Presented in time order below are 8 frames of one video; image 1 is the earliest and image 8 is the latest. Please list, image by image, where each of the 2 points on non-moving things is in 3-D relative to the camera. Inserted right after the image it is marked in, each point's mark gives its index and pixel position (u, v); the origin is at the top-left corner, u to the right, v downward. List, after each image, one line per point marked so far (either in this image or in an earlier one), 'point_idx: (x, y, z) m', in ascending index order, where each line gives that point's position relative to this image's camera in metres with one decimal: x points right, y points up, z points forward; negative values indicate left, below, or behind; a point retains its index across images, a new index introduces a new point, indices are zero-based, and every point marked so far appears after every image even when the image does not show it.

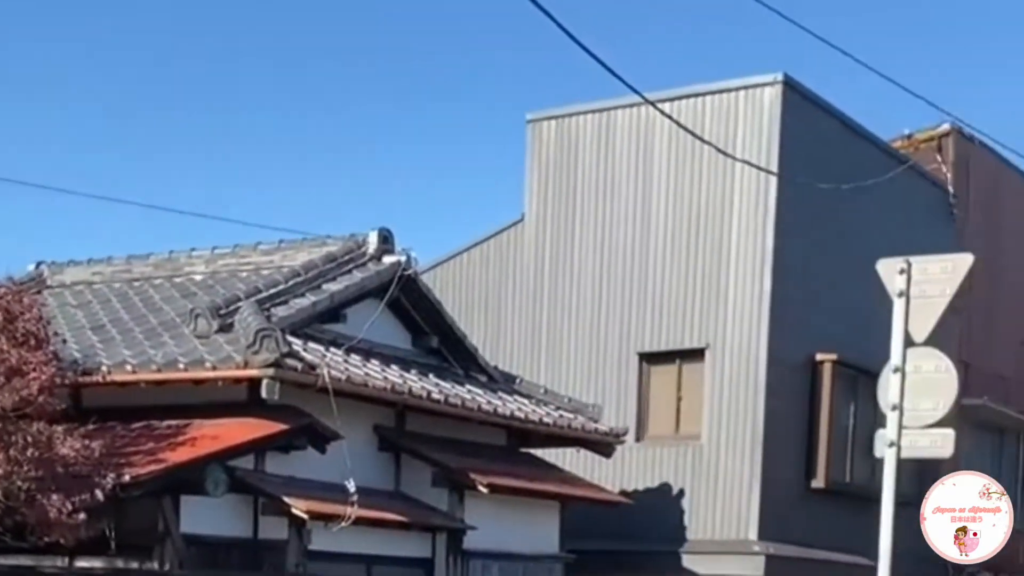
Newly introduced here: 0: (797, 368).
0: (+1.7, -0.5, +10.5) m
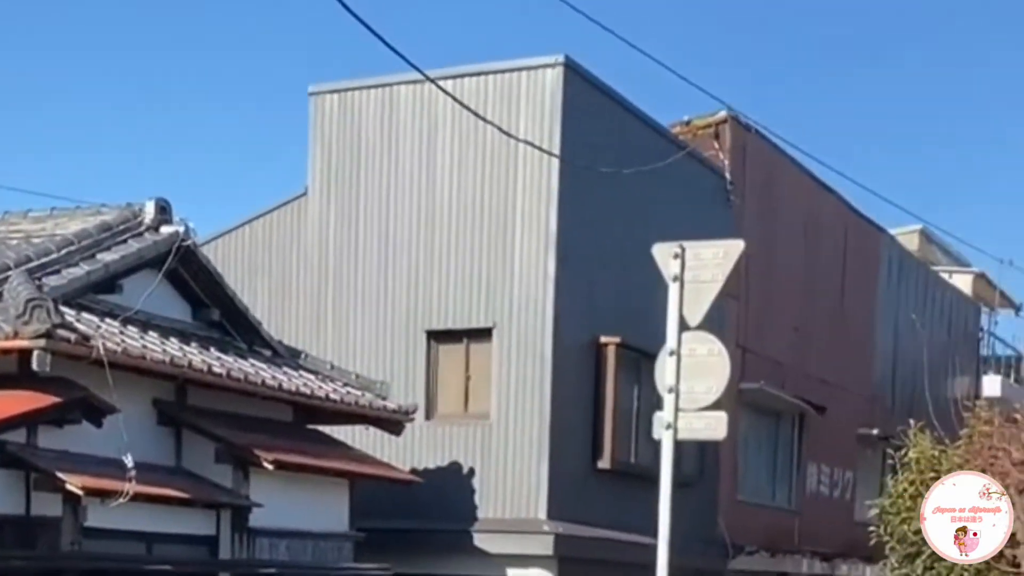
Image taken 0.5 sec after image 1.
0: (+0.4, -0.4, +10.5) m
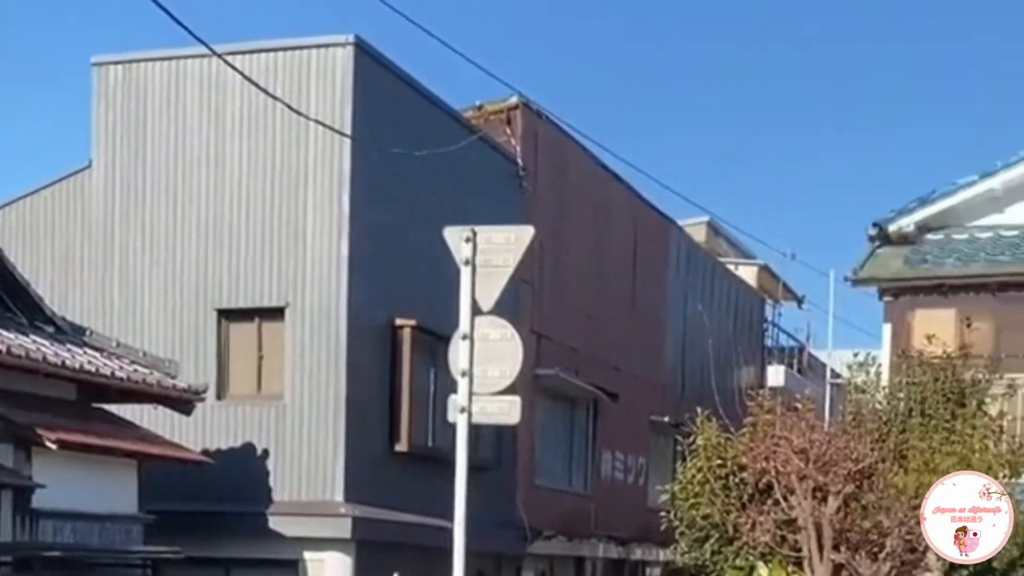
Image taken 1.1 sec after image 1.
0: (-0.8, -0.2, +10.3) m
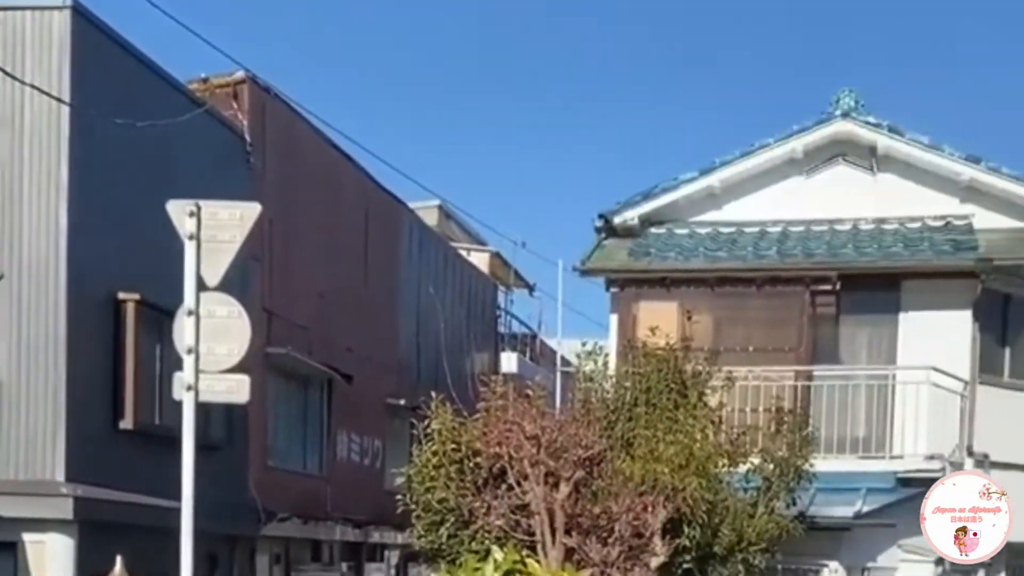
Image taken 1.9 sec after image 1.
0: (-2.3, -0.1, +9.8) m
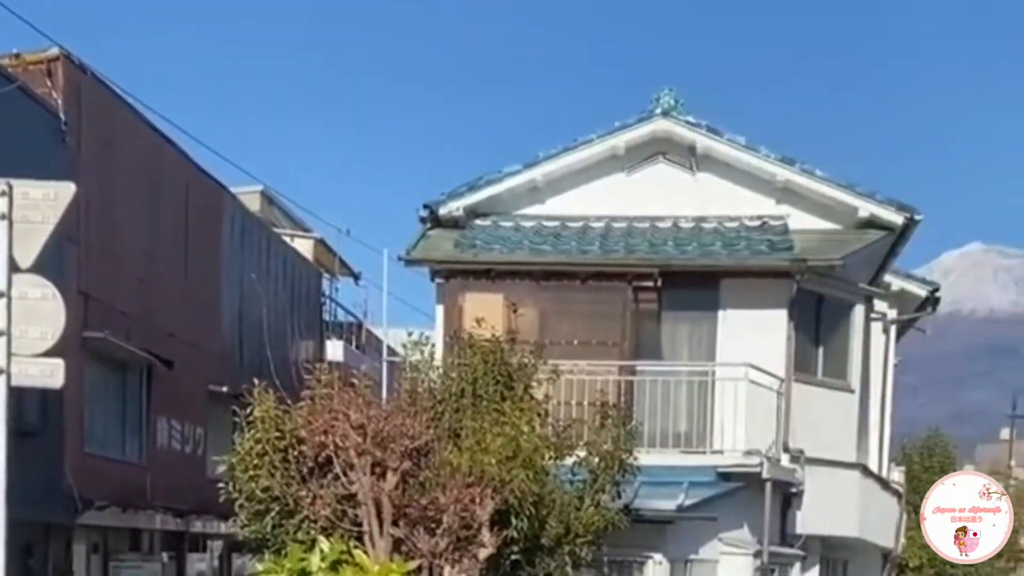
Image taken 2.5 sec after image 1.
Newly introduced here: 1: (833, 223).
0: (-3.2, 0.0, +9.3) m
1: (+2.9, +0.5, +16.4) m
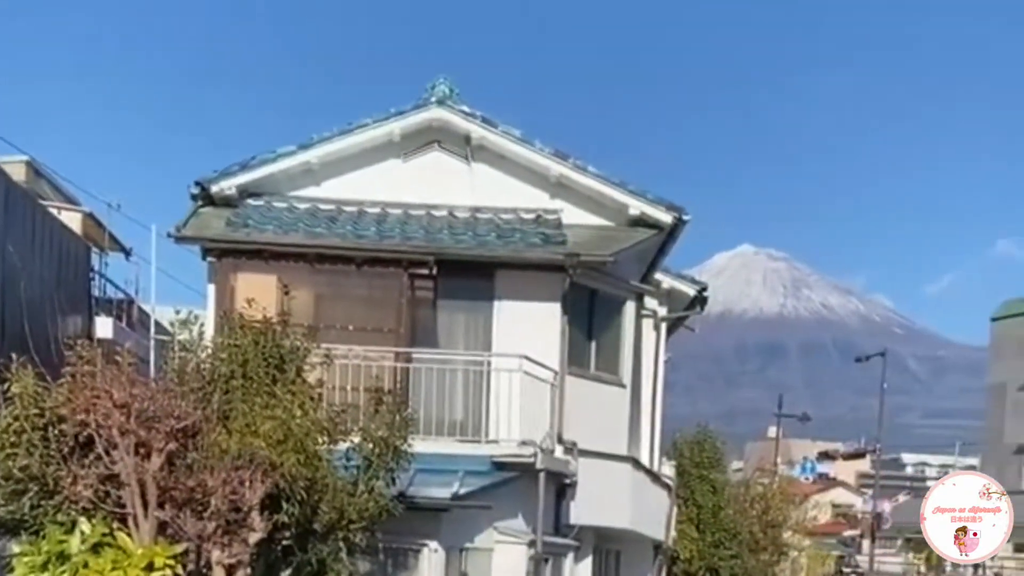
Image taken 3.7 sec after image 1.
0: (-4.3, +0.2, +8.6) m
1: (+0.9, +0.6, +16.4) m
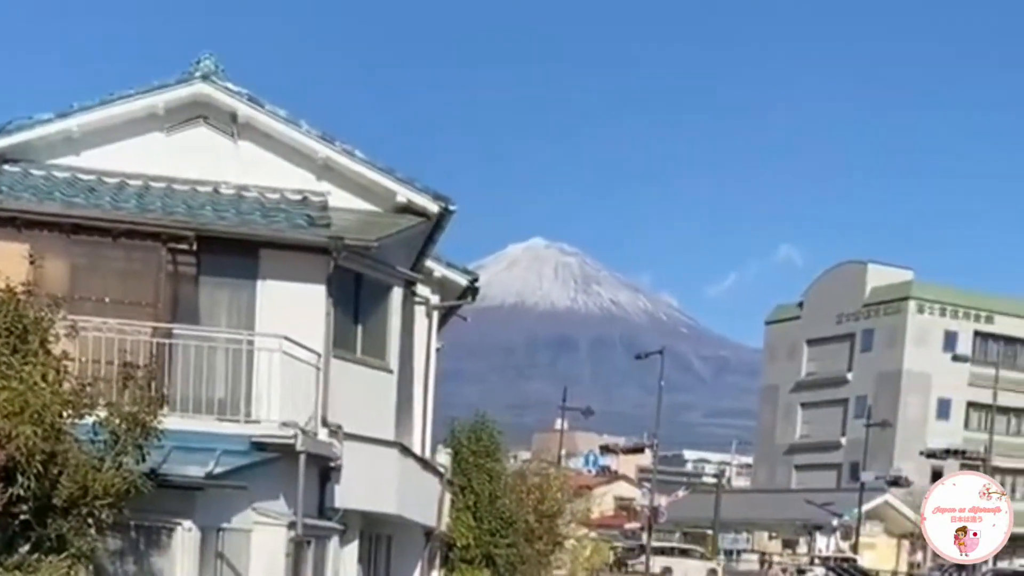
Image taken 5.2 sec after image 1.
0: (-5.5, +0.4, +8.0) m
1: (-1.3, +0.8, +16.4) m
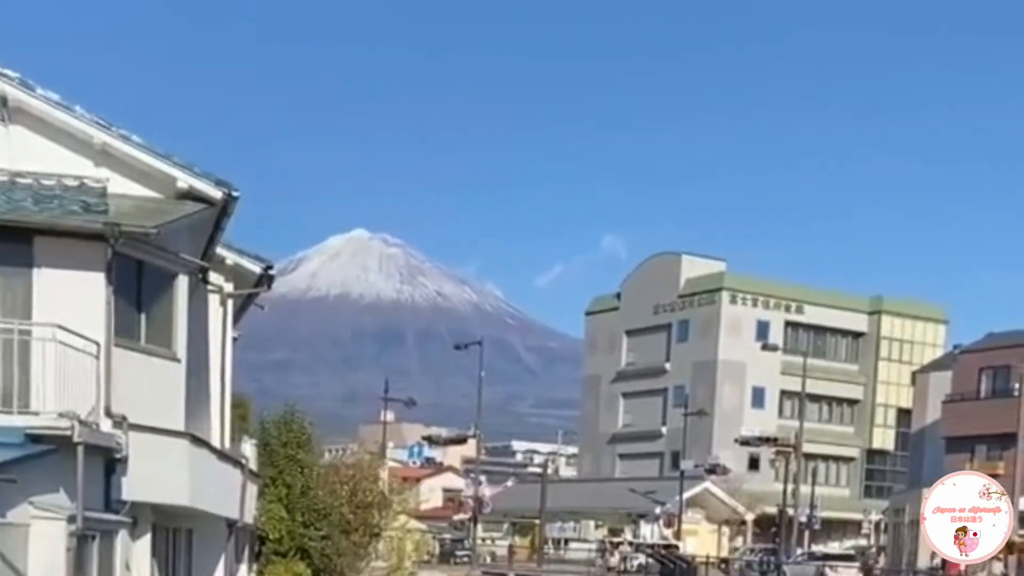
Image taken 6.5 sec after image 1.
0: (-6.7, +0.5, +7.4) m
1: (-3.2, +0.9, +16.1) m
